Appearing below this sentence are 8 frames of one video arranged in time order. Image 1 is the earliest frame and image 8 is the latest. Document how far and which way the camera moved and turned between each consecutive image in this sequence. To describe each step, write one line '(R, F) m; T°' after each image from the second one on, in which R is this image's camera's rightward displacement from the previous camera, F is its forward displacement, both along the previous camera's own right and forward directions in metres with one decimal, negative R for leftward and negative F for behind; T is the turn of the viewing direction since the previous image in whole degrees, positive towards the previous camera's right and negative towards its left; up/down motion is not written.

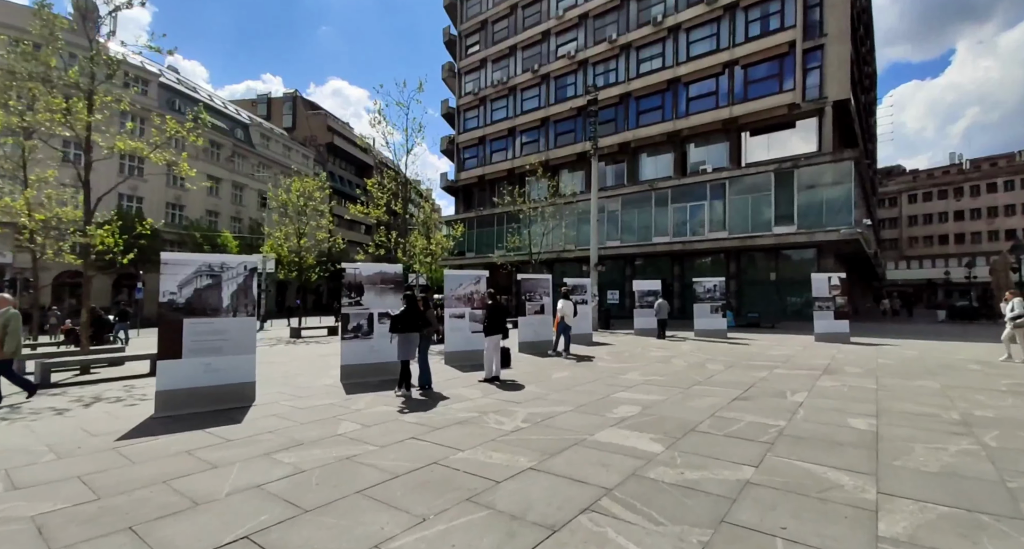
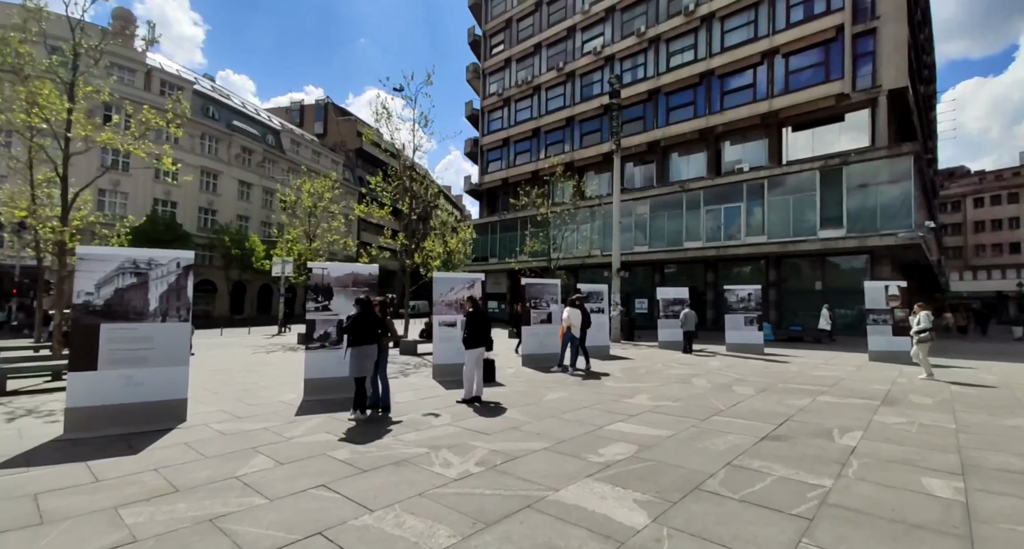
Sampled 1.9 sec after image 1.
(+0.8, +1.3) m; -4°
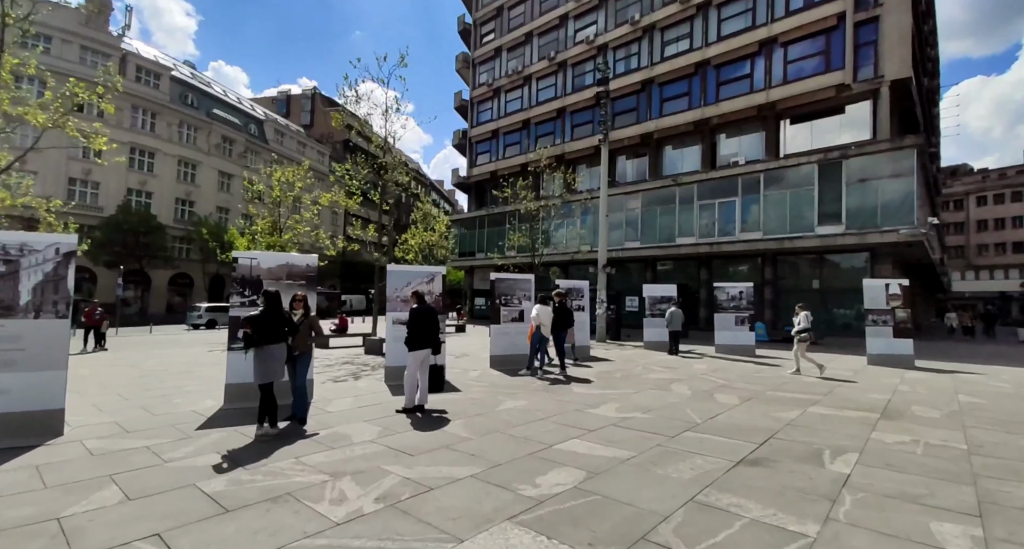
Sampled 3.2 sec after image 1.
(+0.6, +0.9) m; 0°
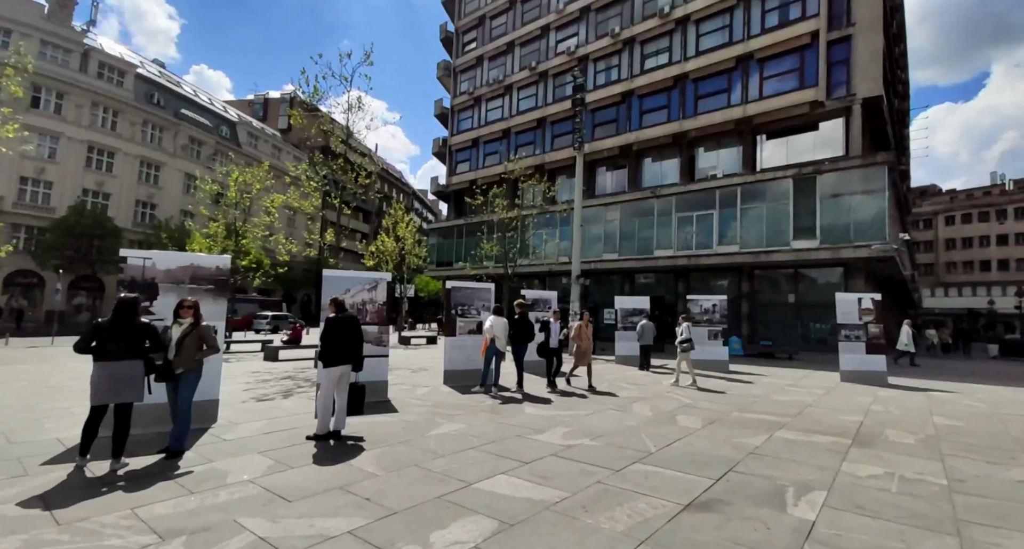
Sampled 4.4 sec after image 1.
(+0.6, +0.8) m; +2°
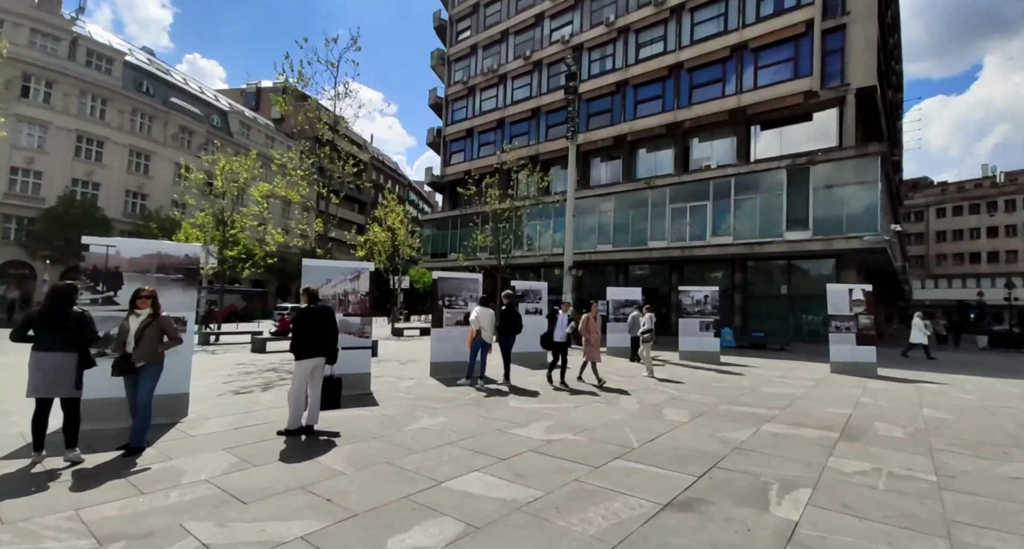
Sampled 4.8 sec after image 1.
(+0.2, +0.2) m; 0°
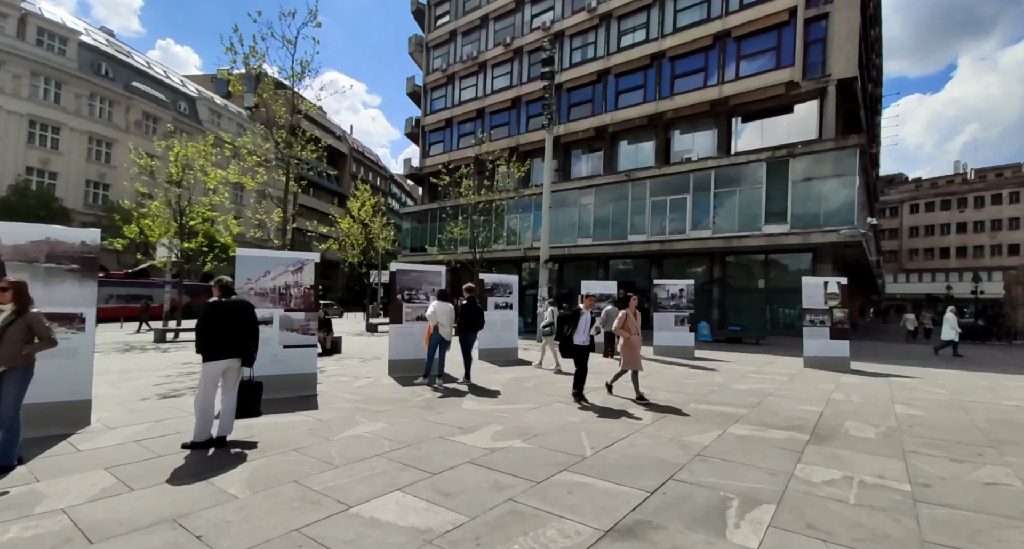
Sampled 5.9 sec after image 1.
(+0.5, +0.6) m; +2°
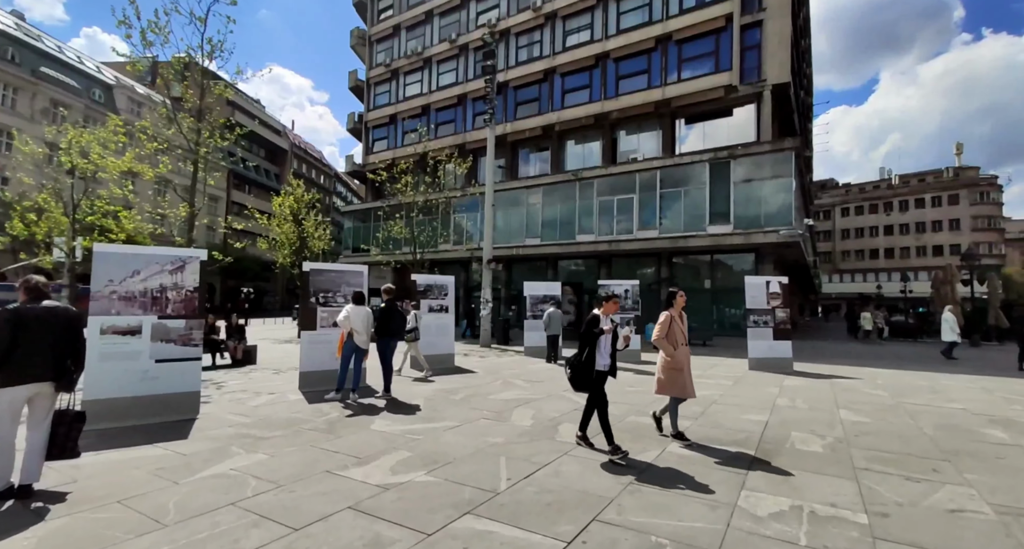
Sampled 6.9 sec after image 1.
(+0.5, +0.8) m; +5°
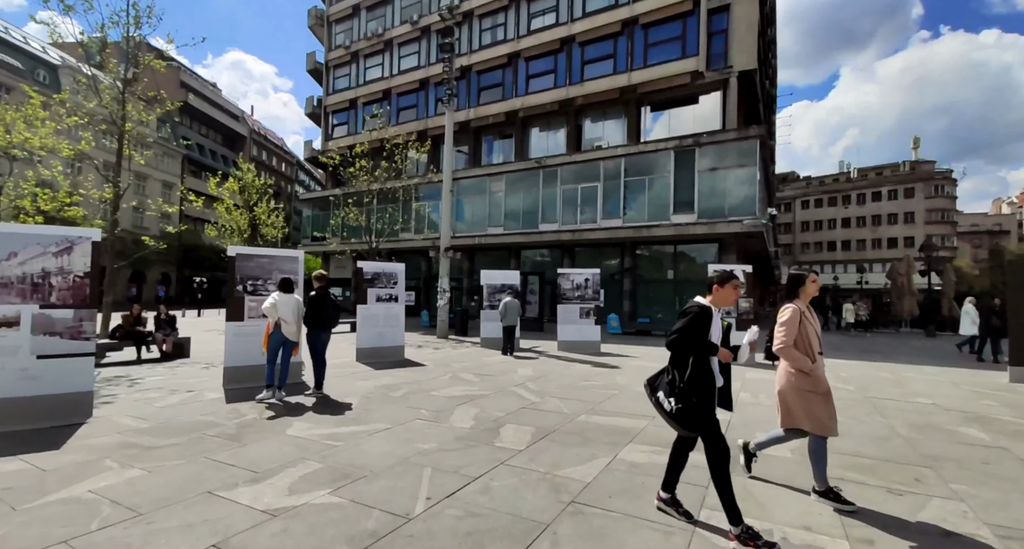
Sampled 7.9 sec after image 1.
(+0.3, +0.7) m; +4°
